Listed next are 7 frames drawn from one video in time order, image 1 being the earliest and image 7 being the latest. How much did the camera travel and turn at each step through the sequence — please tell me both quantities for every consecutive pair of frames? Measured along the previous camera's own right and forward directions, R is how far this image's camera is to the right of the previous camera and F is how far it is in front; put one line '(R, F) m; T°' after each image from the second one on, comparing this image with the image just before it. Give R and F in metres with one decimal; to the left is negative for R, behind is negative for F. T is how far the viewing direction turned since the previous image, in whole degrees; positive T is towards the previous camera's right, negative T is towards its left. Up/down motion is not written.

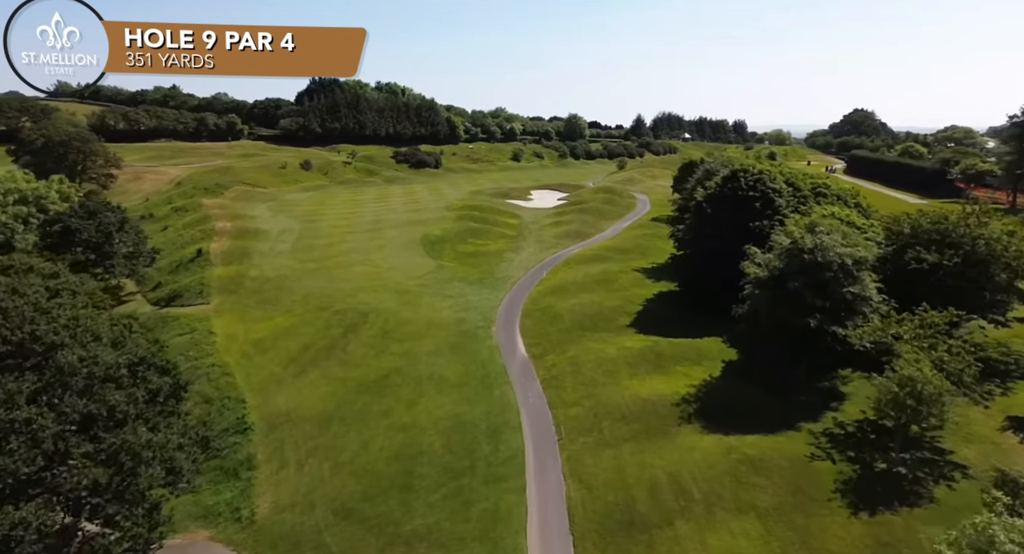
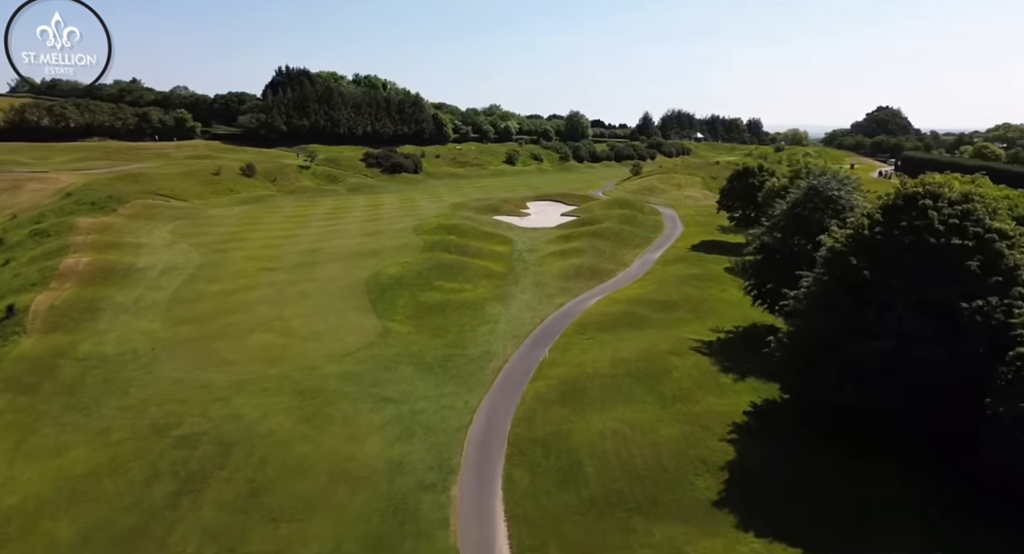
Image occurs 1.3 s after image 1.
(+0.9, +24.0) m; 0°
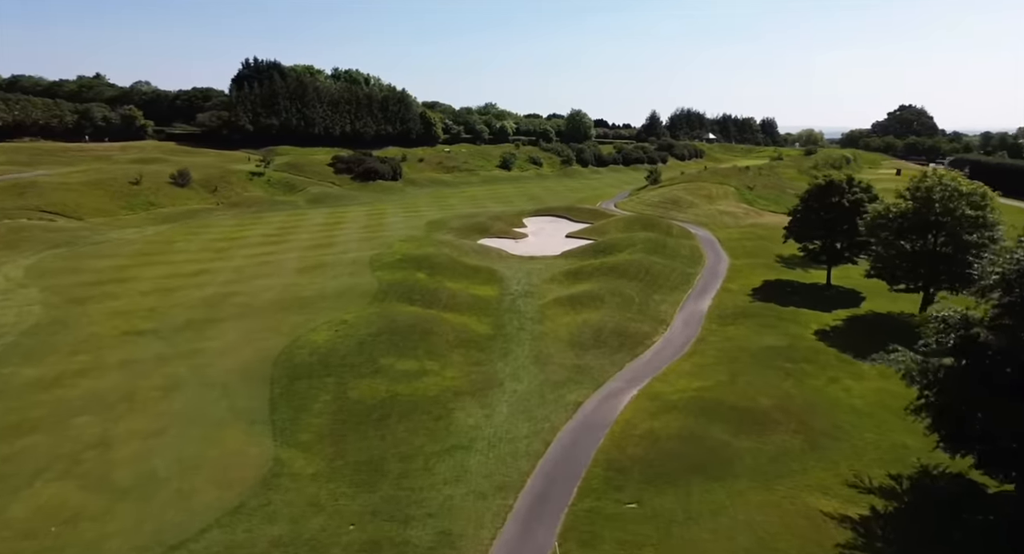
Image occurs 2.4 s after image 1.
(+0.7, +19.0) m; 0°
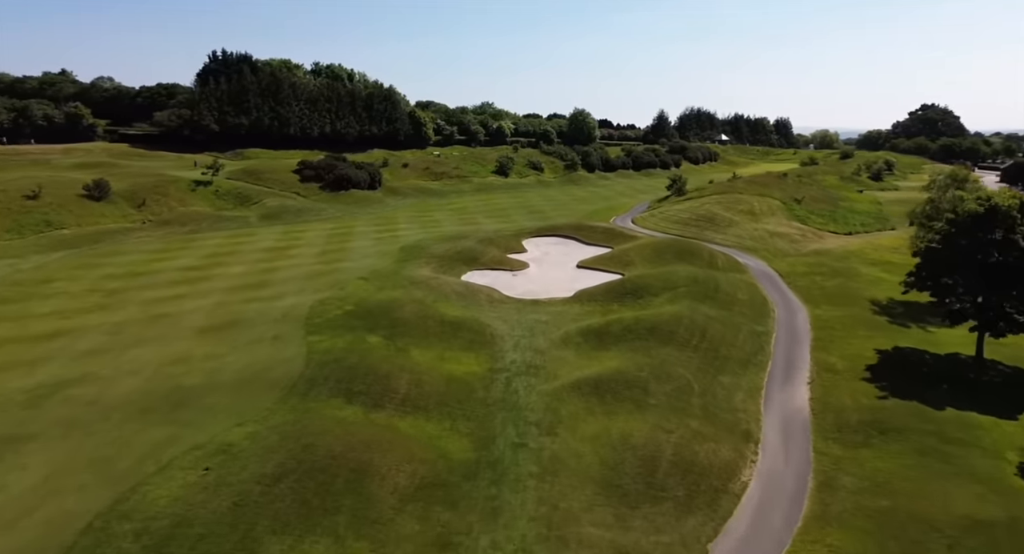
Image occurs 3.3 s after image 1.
(+0.2, +16.1) m; 0°
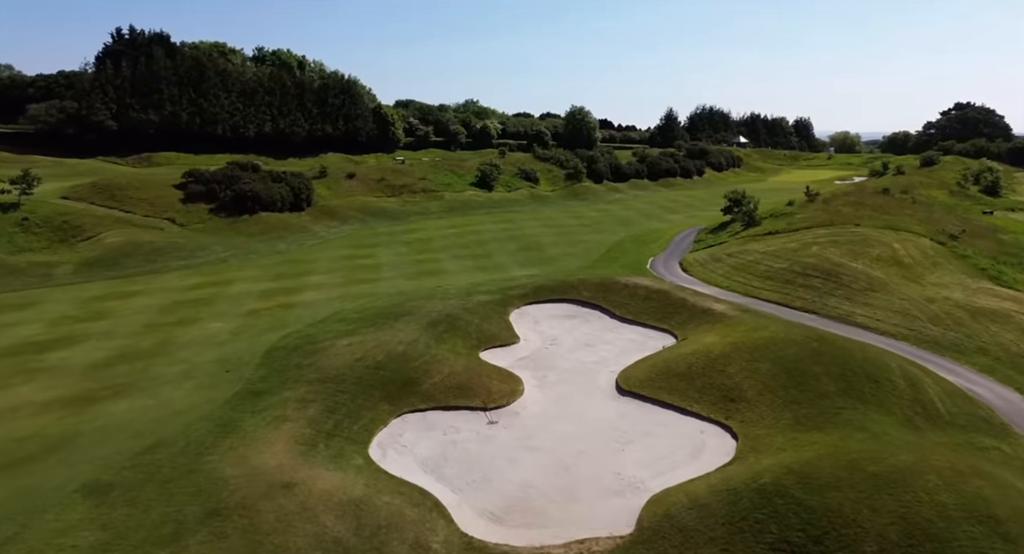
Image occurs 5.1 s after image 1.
(+0.7, +29.5) m; +1°
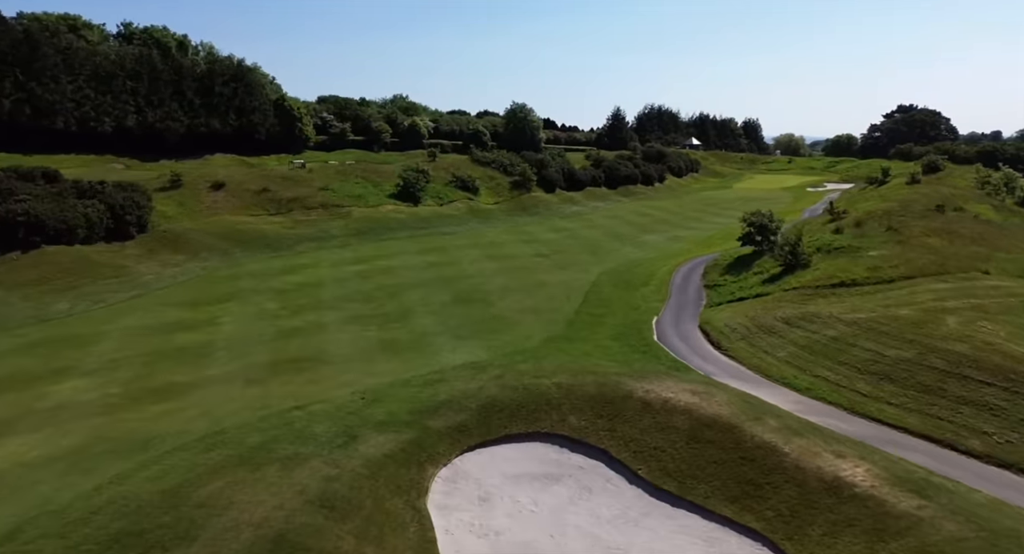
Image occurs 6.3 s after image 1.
(+0.7, +20.5) m; +6°
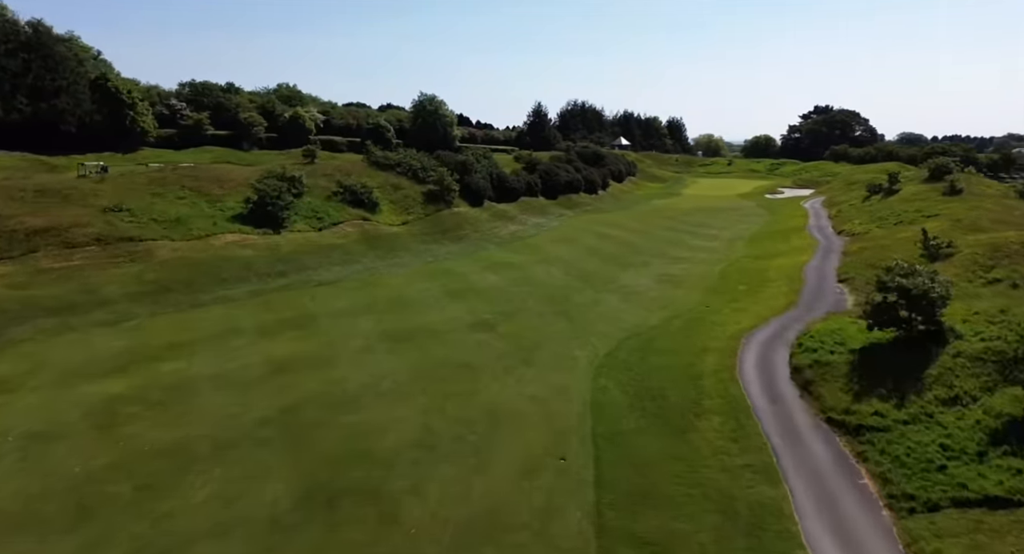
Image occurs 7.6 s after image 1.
(-0.3, +23.7) m; +8°
